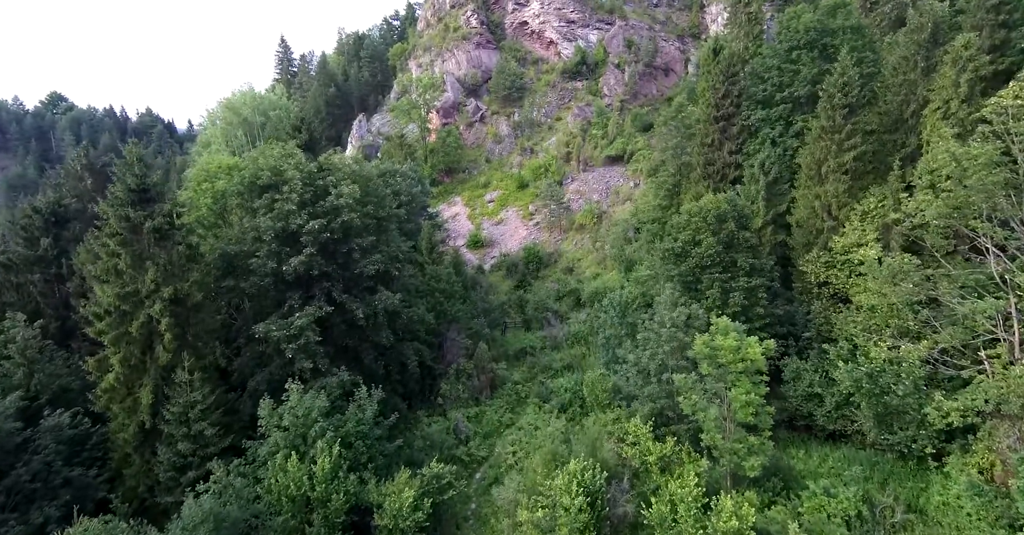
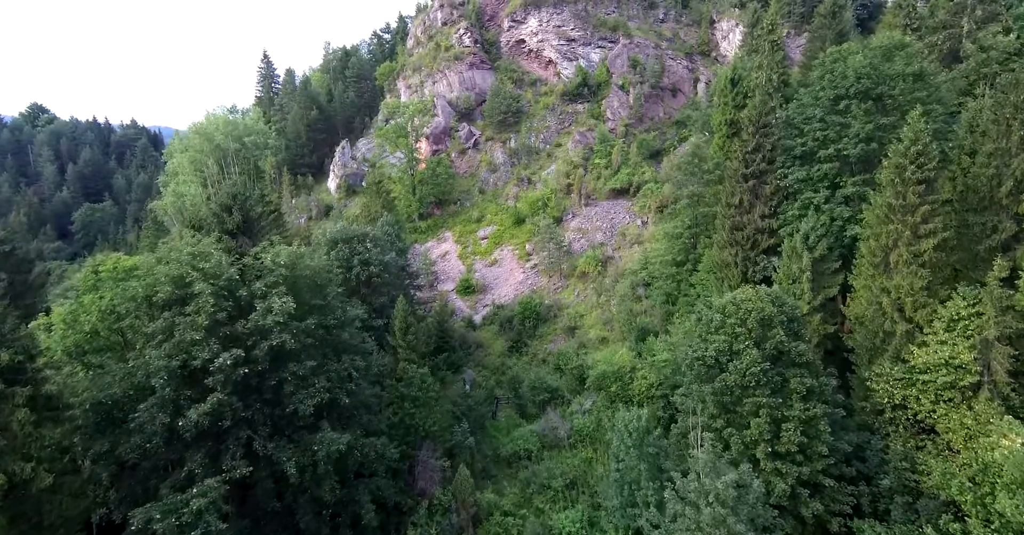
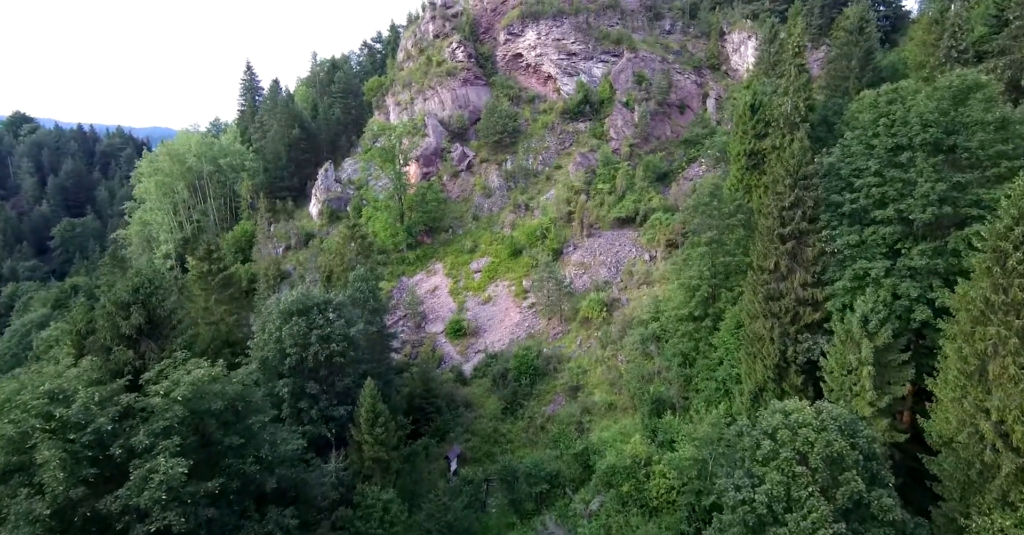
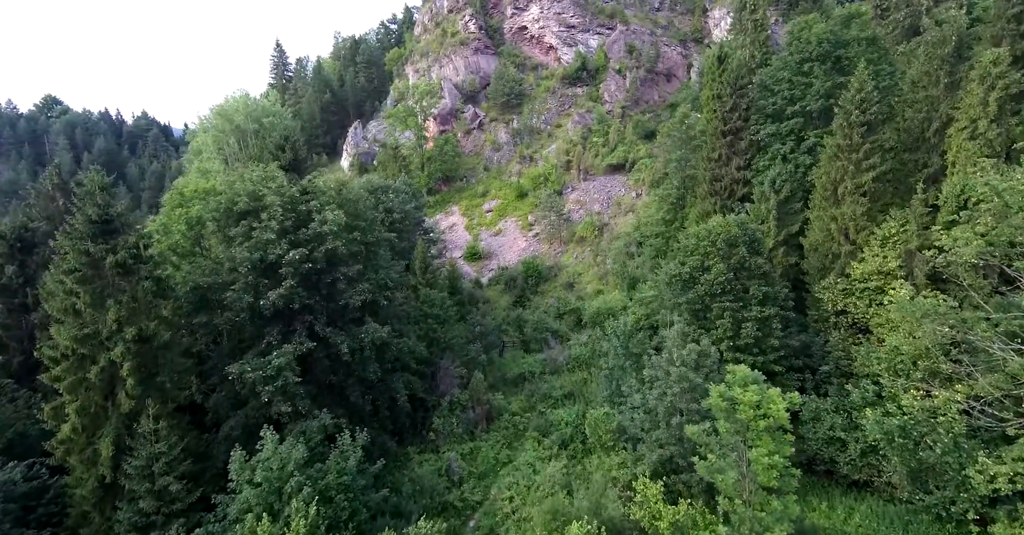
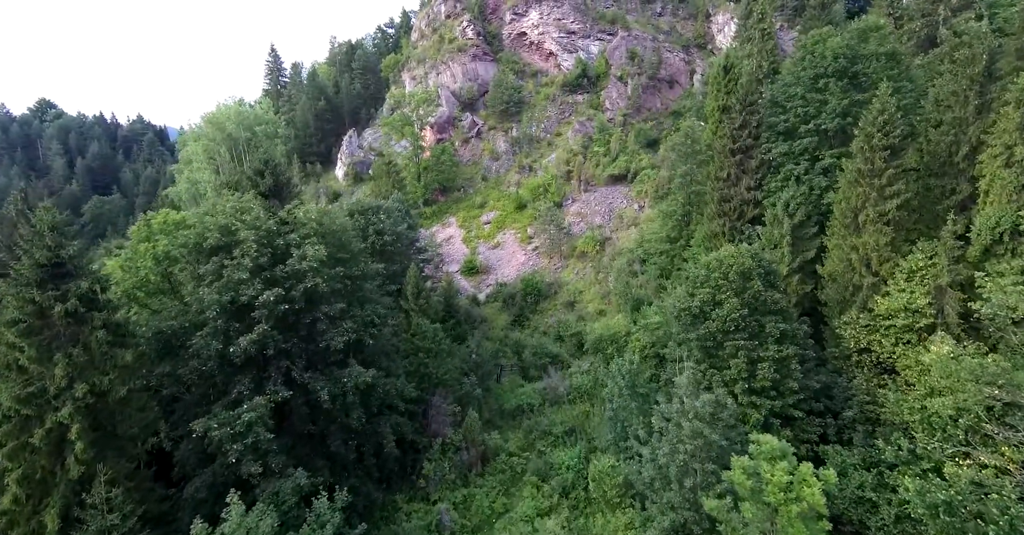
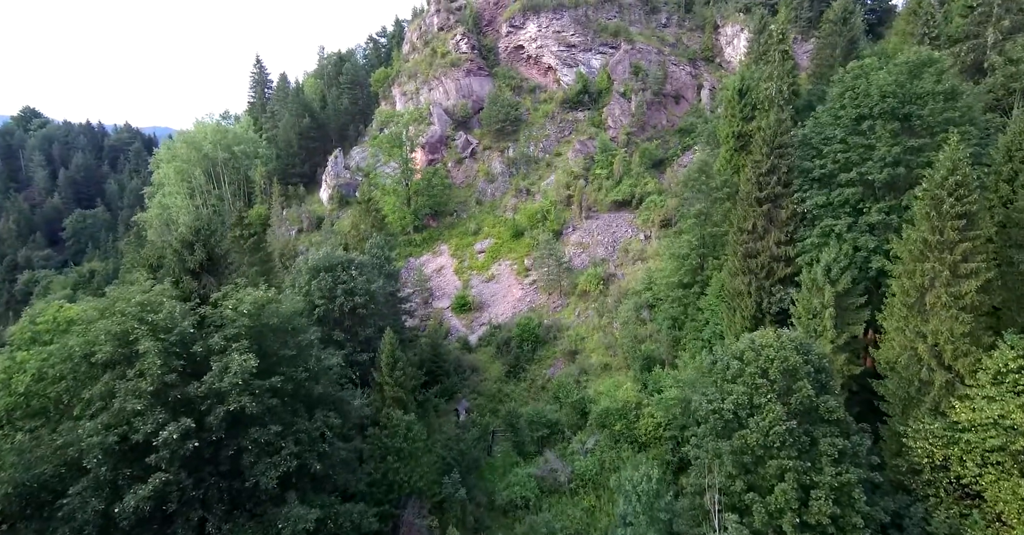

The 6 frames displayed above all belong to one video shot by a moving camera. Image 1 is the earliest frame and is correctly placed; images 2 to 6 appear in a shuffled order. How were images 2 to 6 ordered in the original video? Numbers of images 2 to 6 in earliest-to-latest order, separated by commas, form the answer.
4, 5, 2, 6, 3
